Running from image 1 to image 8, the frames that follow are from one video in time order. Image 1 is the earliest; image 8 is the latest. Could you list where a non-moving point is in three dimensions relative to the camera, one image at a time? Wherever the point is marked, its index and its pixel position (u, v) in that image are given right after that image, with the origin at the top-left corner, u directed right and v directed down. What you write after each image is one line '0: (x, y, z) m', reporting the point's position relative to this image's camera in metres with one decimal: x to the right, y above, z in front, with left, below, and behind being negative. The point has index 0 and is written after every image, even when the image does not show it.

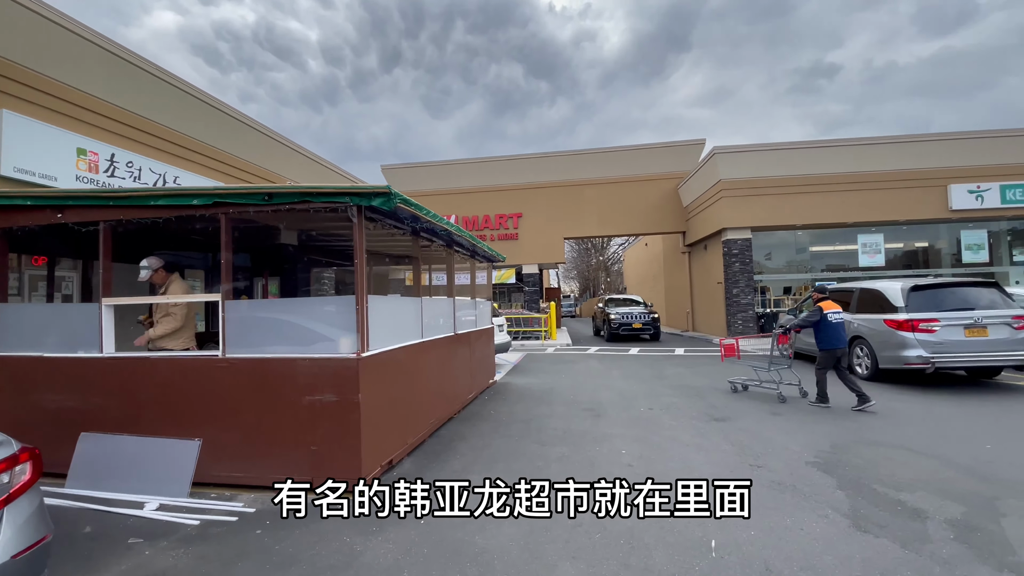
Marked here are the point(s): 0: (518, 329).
0: (+0.2, -1.5, +17.2) m
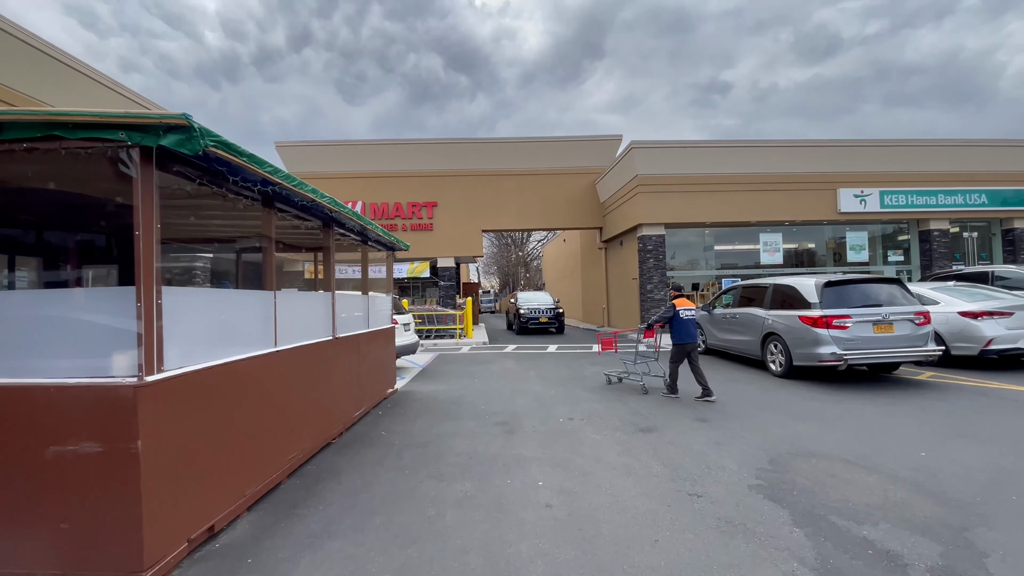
0: (-2.8, -1.3, +15.9) m
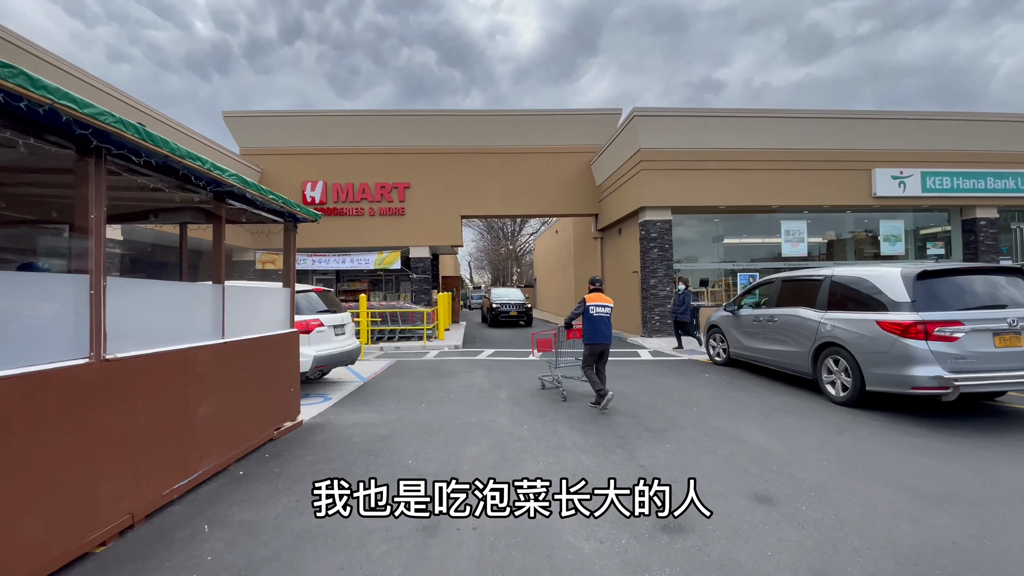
0: (-3.4, -1.1, +13.4) m
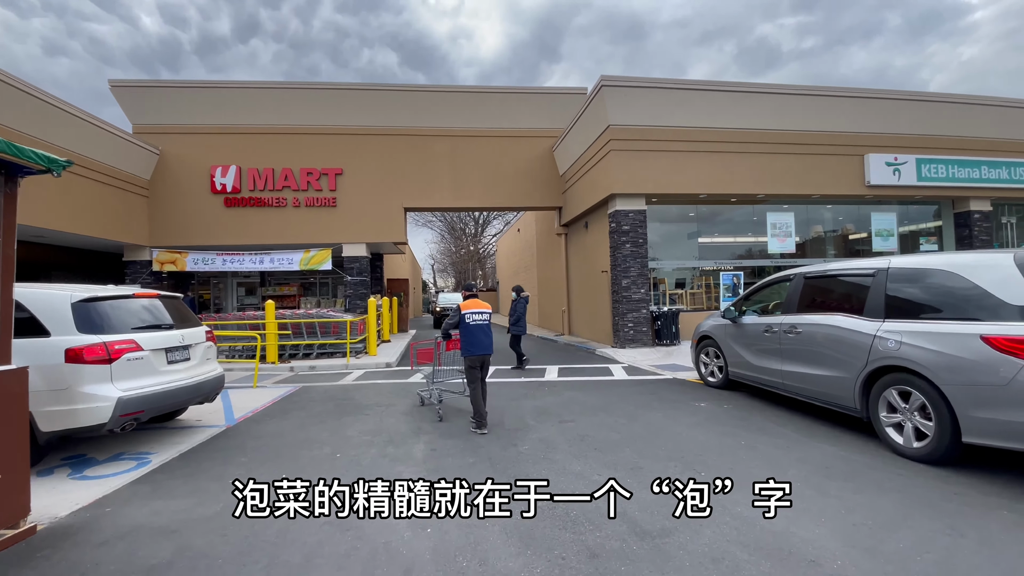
0: (-4.7, -1.2, +10.9) m
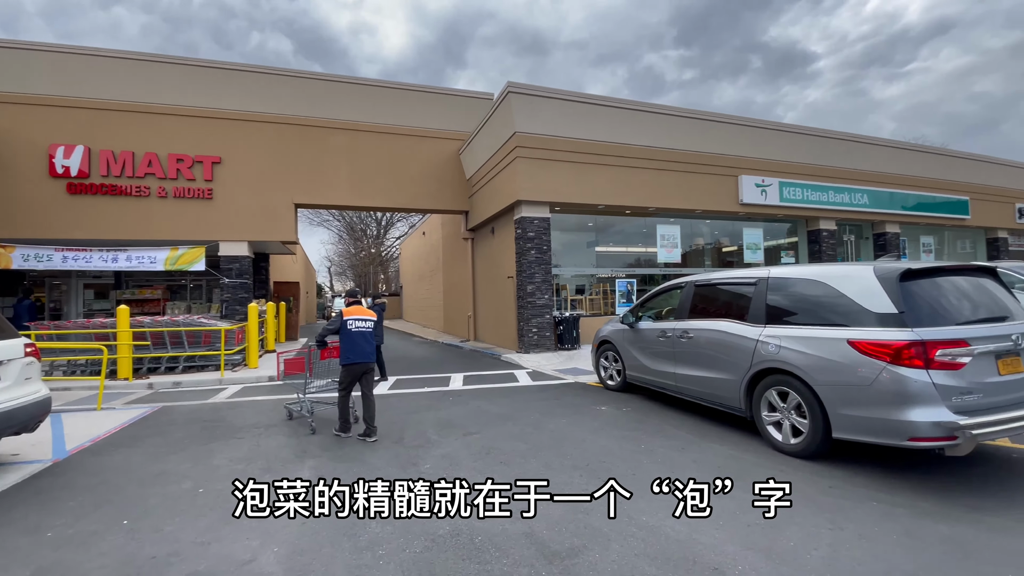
0: (-6.8, -1.3, +9.4) m
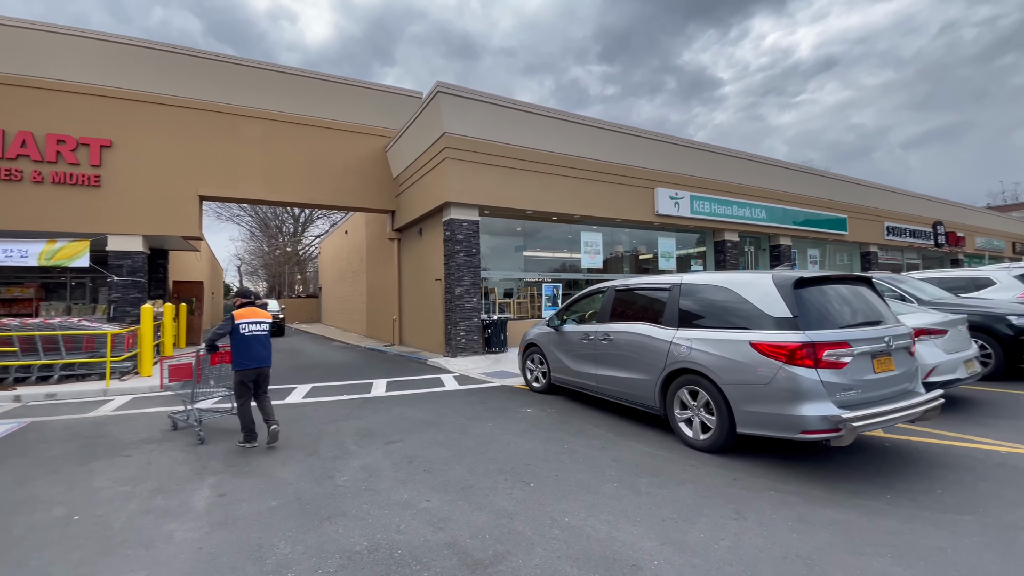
0: (-8.2, -1.3, +8.2) m
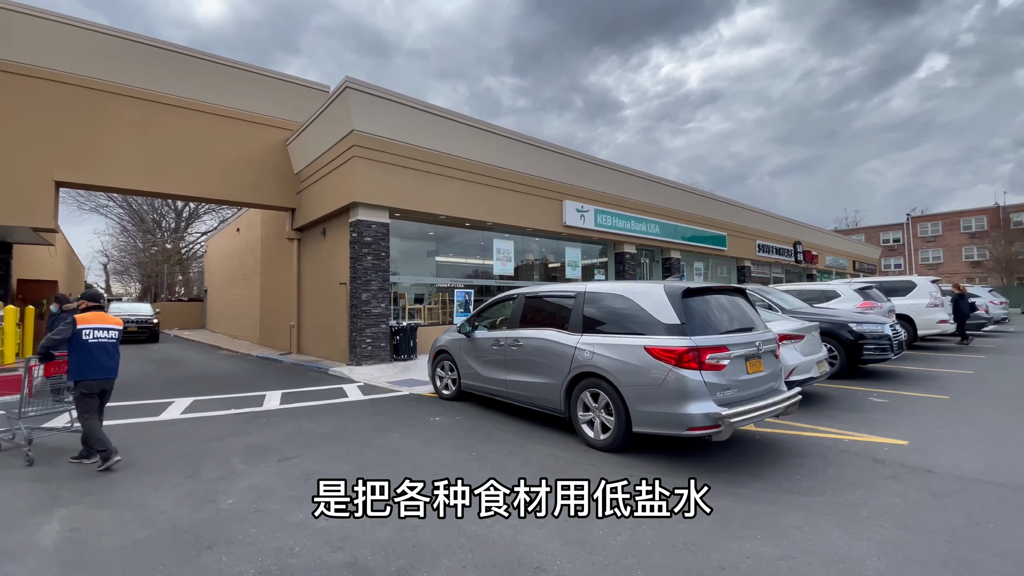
0: (-9.6, -1.2, +6.5) m
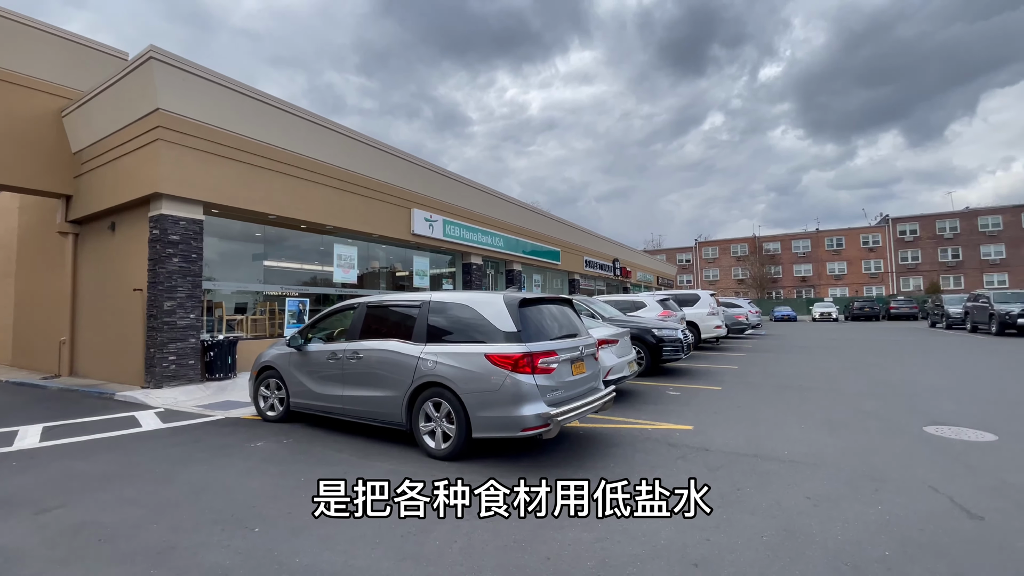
0: (-11.2, -1.2, +3.1) m
